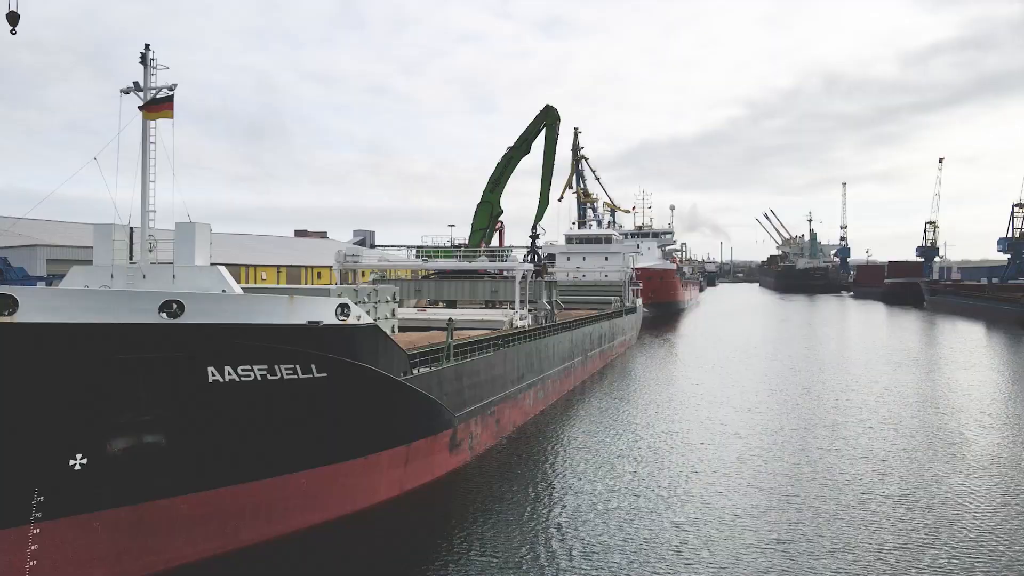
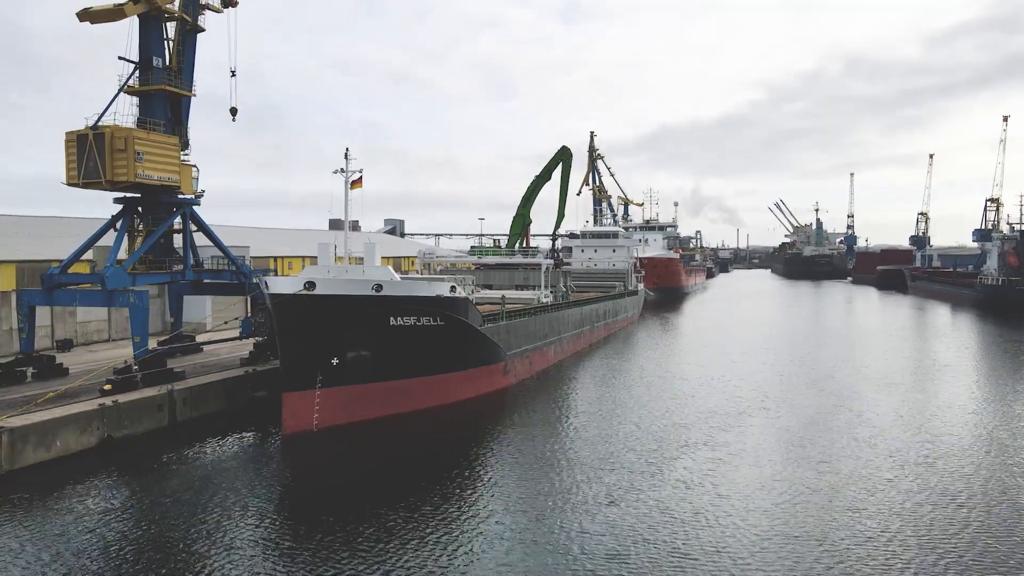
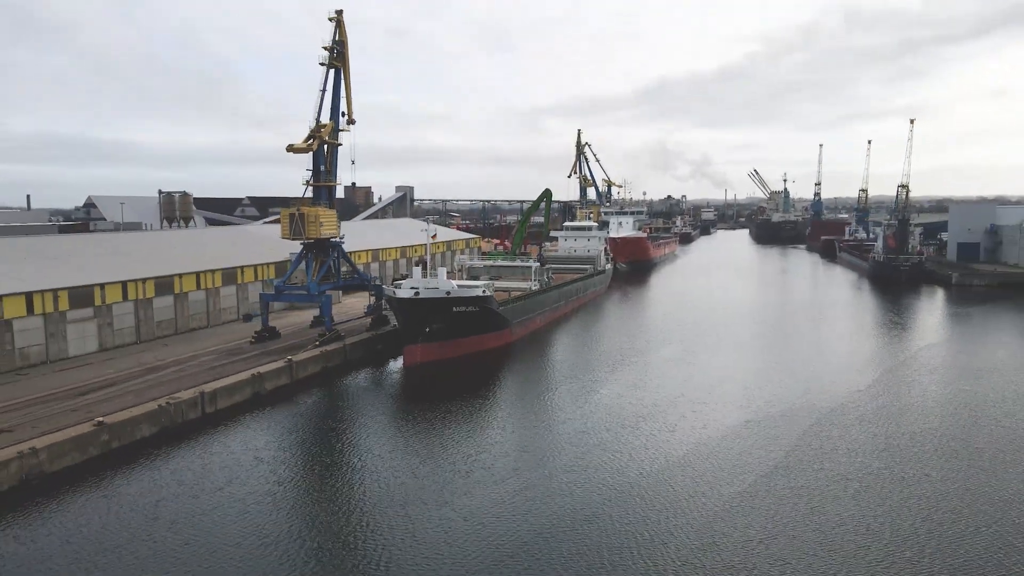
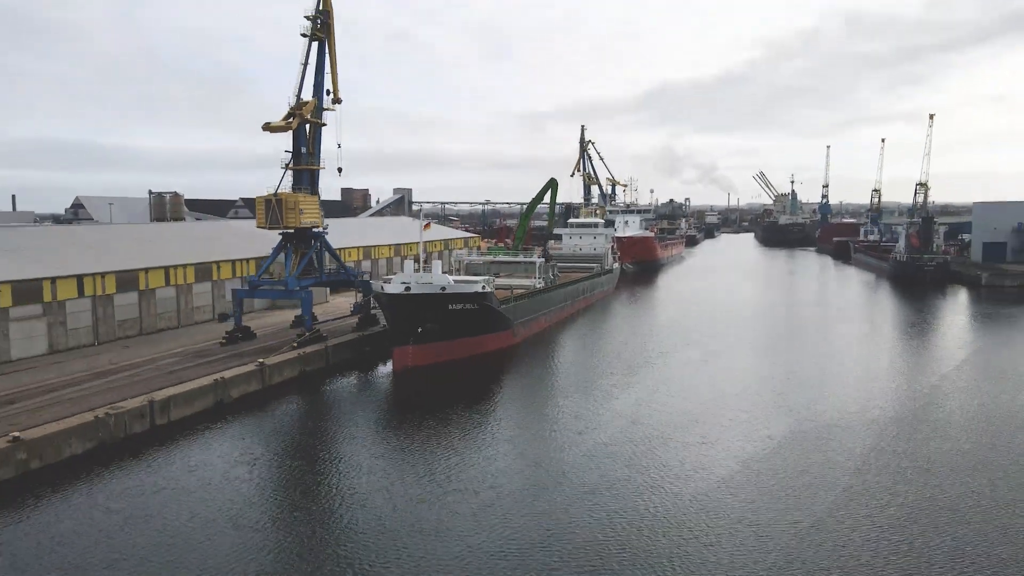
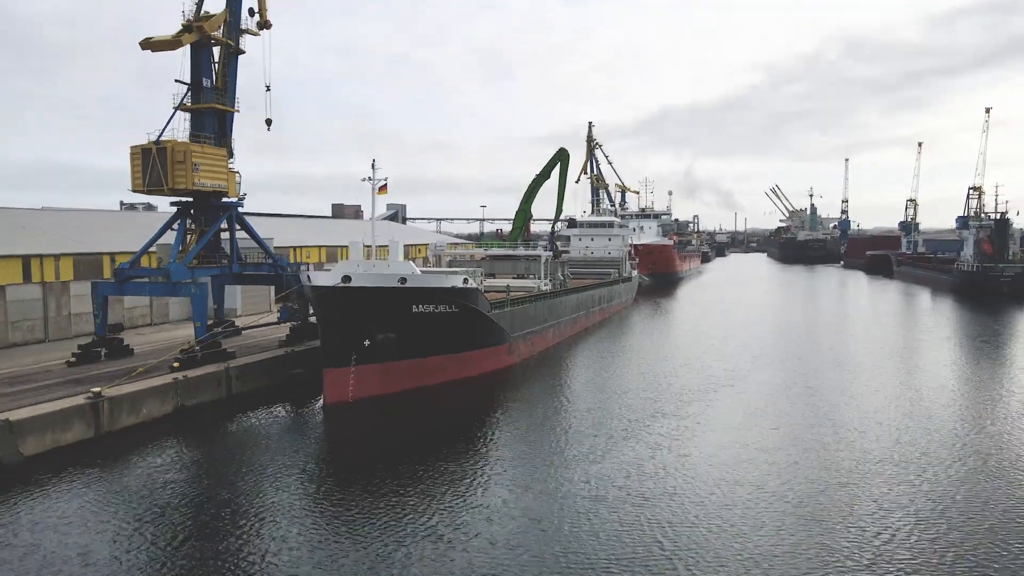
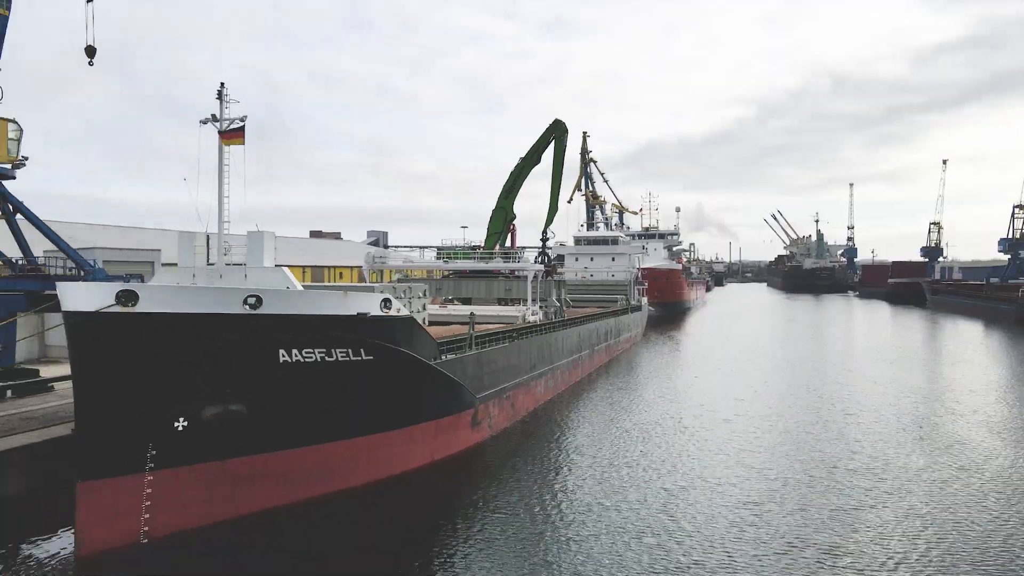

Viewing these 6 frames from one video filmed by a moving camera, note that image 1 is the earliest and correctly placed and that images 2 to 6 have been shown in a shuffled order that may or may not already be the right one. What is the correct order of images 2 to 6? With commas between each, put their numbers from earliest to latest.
6, 2, 5, 4, 3
